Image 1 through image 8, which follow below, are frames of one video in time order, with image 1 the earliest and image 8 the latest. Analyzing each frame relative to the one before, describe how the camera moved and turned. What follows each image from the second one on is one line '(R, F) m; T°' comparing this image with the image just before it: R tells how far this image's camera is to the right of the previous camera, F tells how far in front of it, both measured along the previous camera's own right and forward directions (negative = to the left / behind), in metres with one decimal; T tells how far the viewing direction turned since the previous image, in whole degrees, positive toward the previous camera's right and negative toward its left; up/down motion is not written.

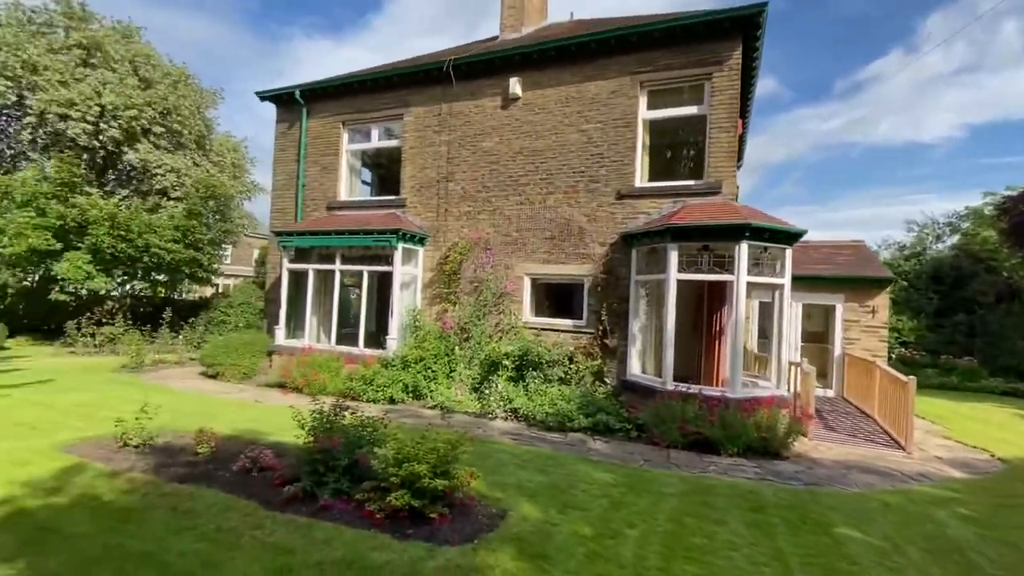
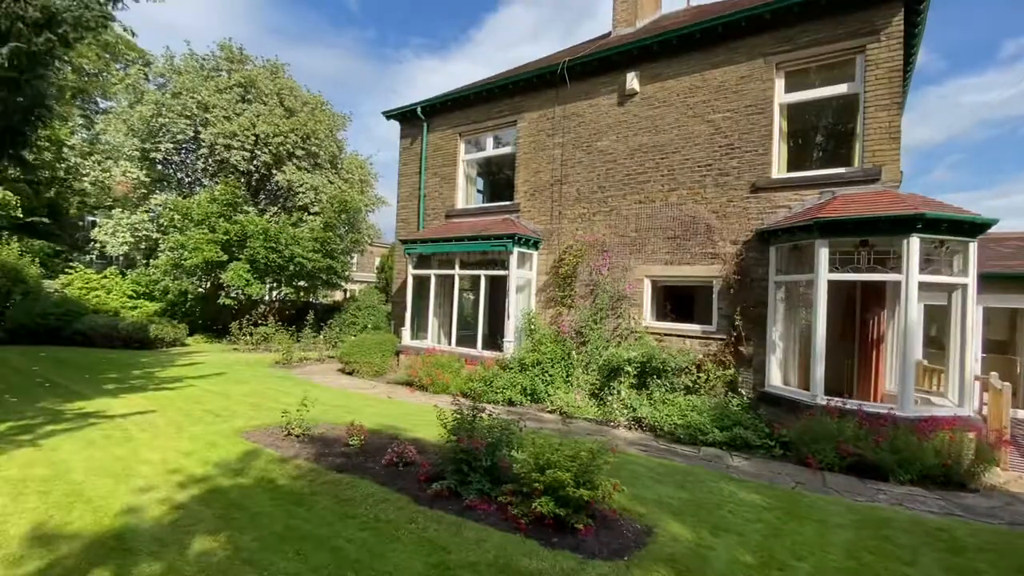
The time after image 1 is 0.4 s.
(-0.4, +0.1) m; -12°
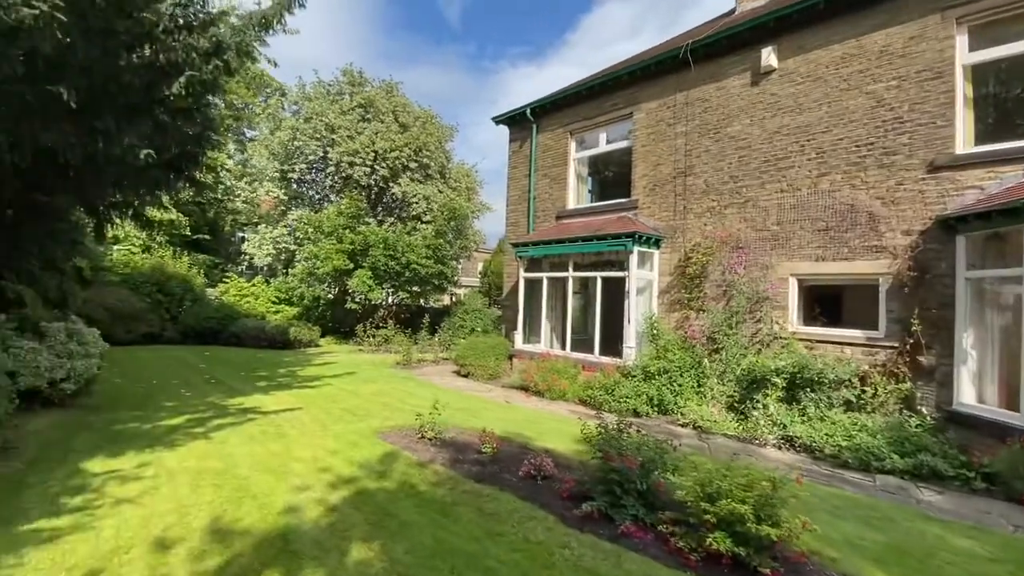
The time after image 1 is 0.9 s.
(-0.5, +0.4) m; -12°
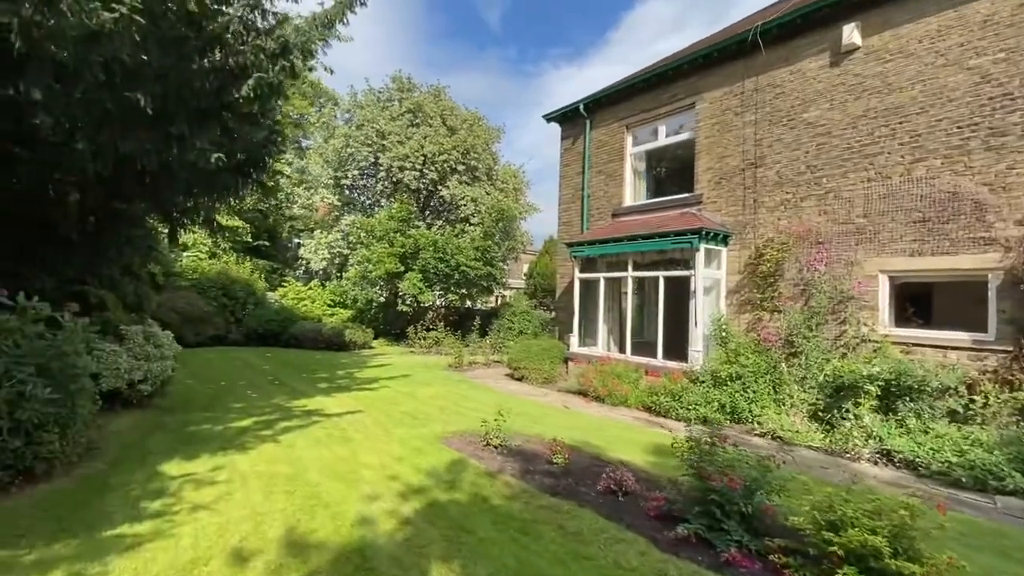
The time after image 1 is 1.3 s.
(-0.3, +0.3) m; -5°
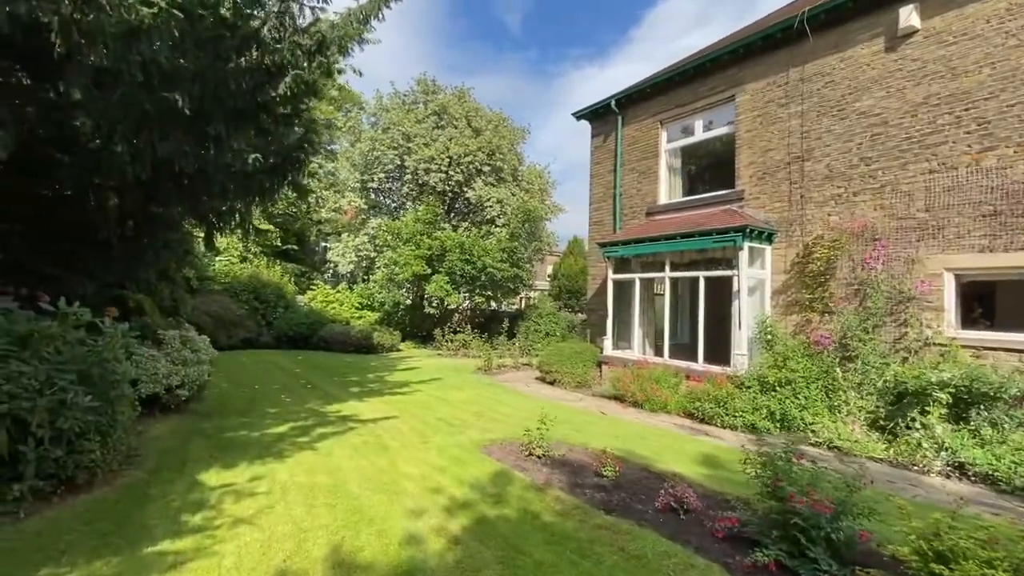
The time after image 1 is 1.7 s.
(-0.3, +0.3) m; -3°
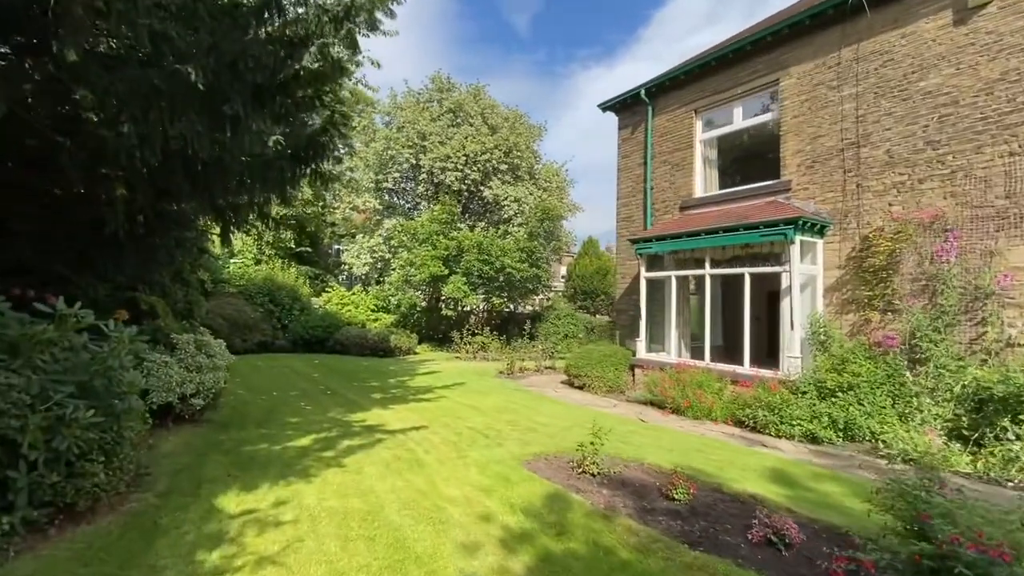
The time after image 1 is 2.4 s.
(-0.4, +0.7) m; -1°
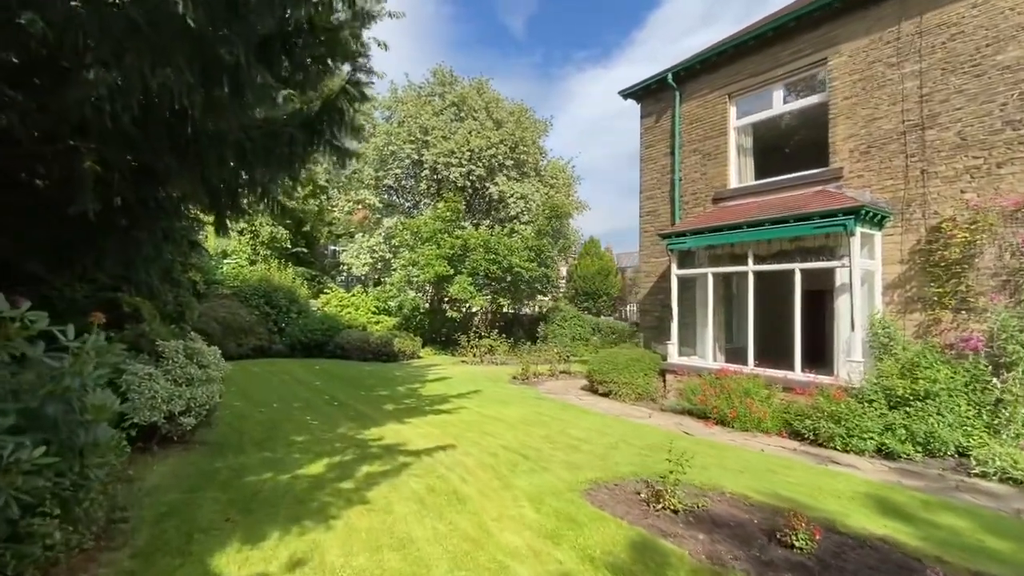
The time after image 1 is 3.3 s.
(-0.6, +1.0) m; +1°
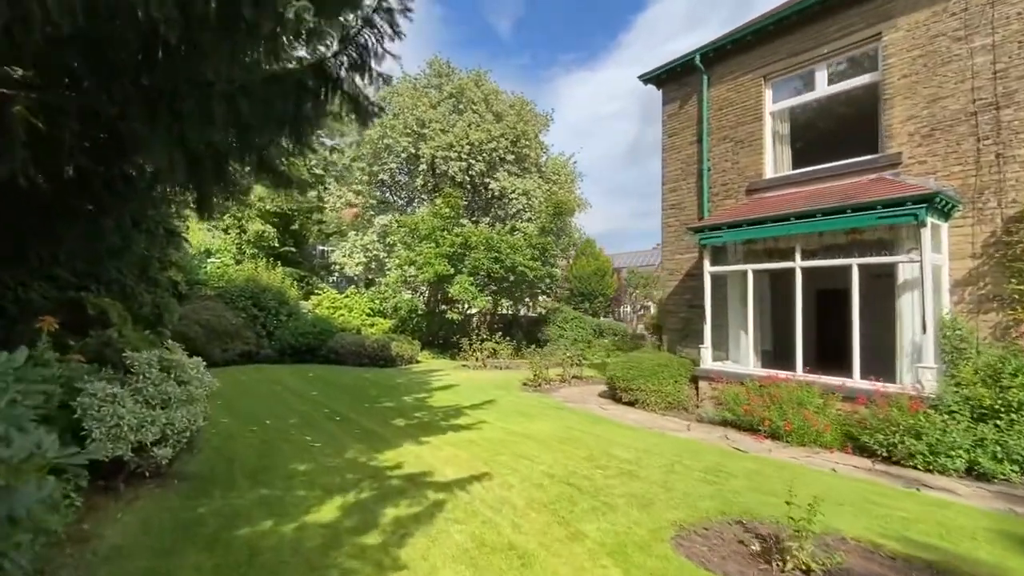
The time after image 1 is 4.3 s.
(-0.7, +1.1) m; +1°
